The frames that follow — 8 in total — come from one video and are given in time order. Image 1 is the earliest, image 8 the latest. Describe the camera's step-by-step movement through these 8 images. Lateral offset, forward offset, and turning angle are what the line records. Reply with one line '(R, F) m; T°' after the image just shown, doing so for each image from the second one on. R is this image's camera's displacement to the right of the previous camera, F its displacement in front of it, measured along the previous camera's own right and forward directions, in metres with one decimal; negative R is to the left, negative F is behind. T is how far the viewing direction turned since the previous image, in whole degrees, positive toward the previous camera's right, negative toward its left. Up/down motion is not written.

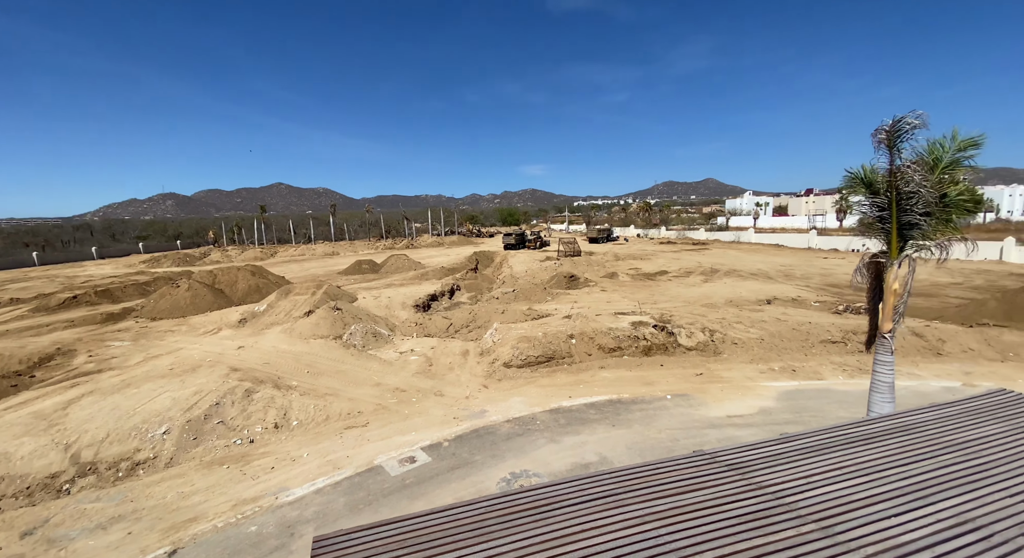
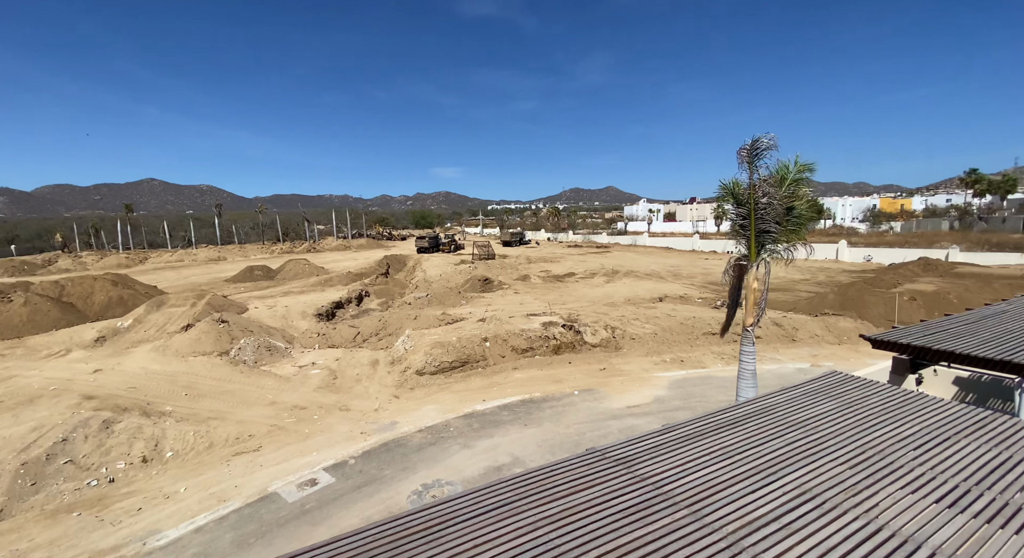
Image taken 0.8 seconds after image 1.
(+0.1, +0.1) m; +11°
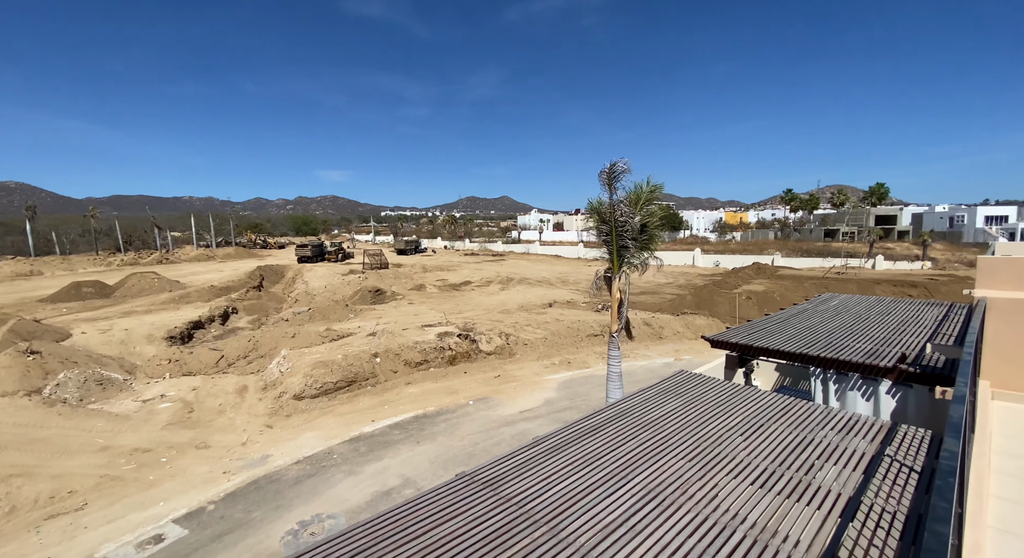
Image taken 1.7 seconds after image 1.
(+0.1, 0.0) m; +14°
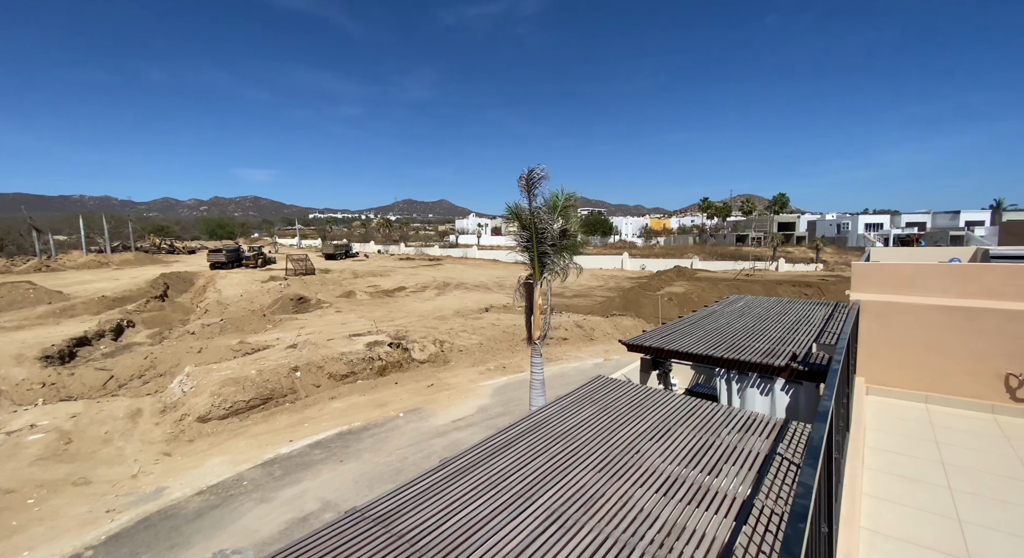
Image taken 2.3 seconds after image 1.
(+0.2, +0.1) m; +8°
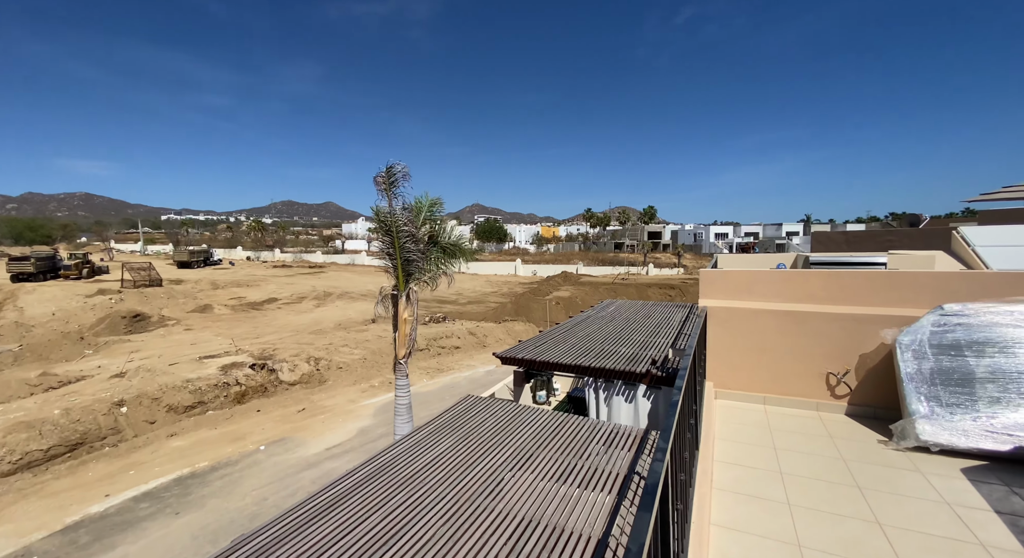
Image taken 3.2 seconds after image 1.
(+0.4, +0.4) m; +14°
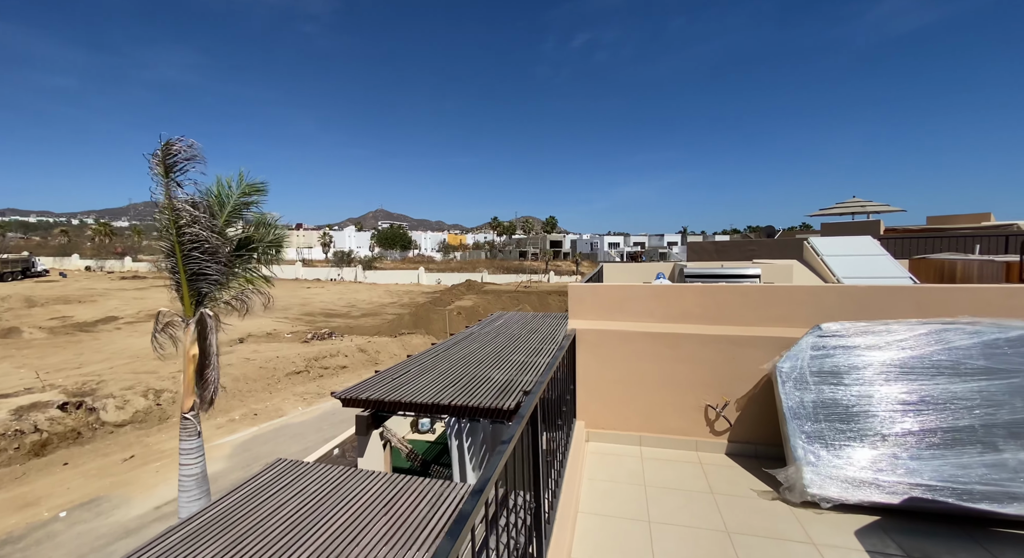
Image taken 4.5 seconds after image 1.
(+0.6, +0.8) m; +12°
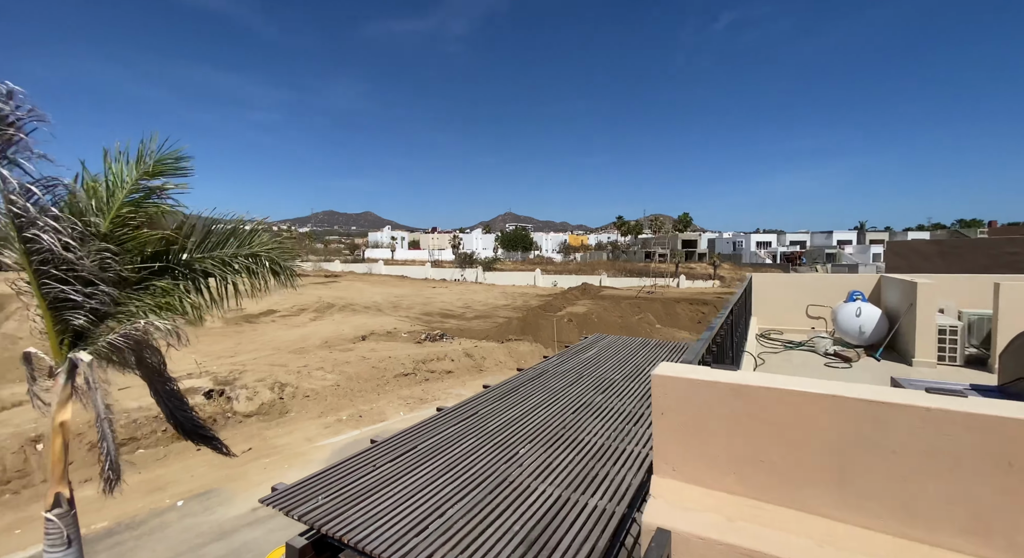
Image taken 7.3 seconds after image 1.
(+0.4, +2.1) m; -16°
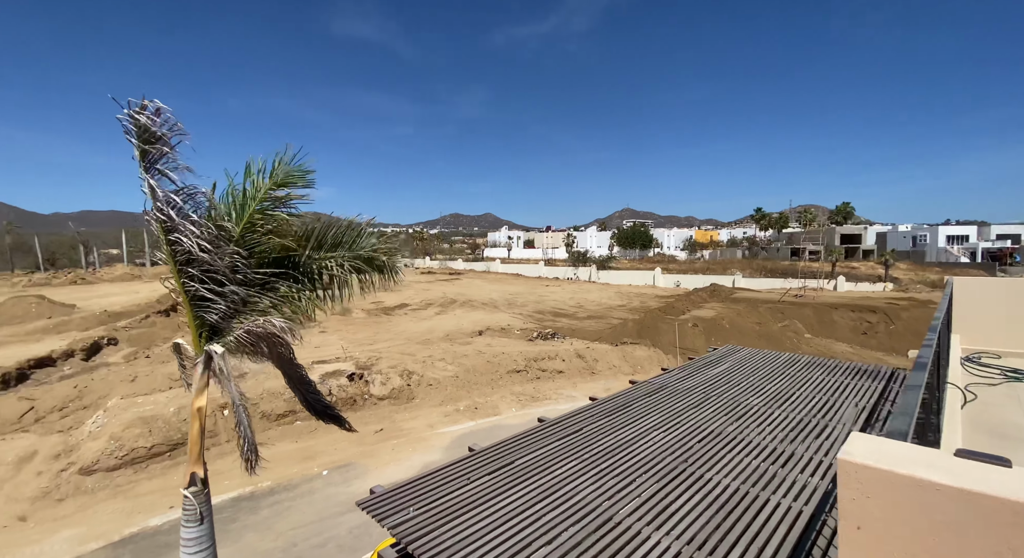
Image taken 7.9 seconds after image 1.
(+0.1, +0.3) m; -15°
